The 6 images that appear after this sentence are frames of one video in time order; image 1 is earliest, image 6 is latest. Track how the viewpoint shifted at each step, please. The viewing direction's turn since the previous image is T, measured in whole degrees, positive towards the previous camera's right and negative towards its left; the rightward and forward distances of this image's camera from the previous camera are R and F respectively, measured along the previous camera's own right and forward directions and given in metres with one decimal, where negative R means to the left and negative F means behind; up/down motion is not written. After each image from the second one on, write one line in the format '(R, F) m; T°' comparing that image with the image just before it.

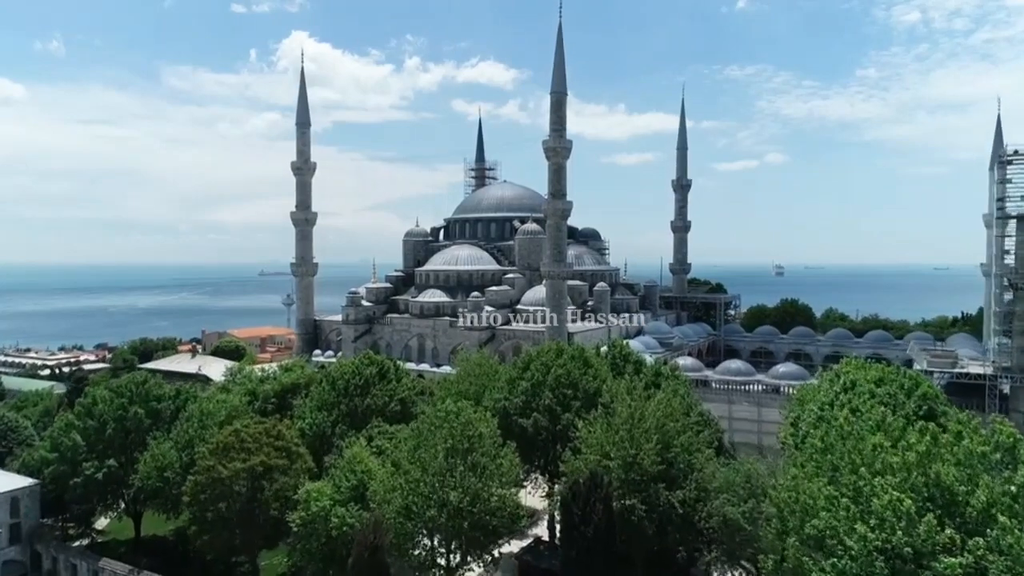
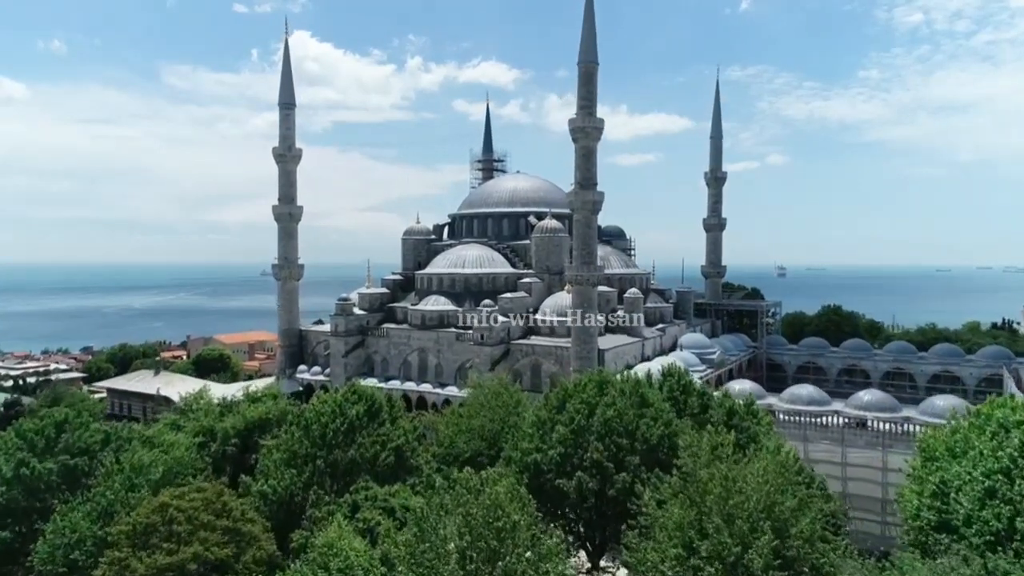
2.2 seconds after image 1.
(-0.8, +6.2) m; 0°
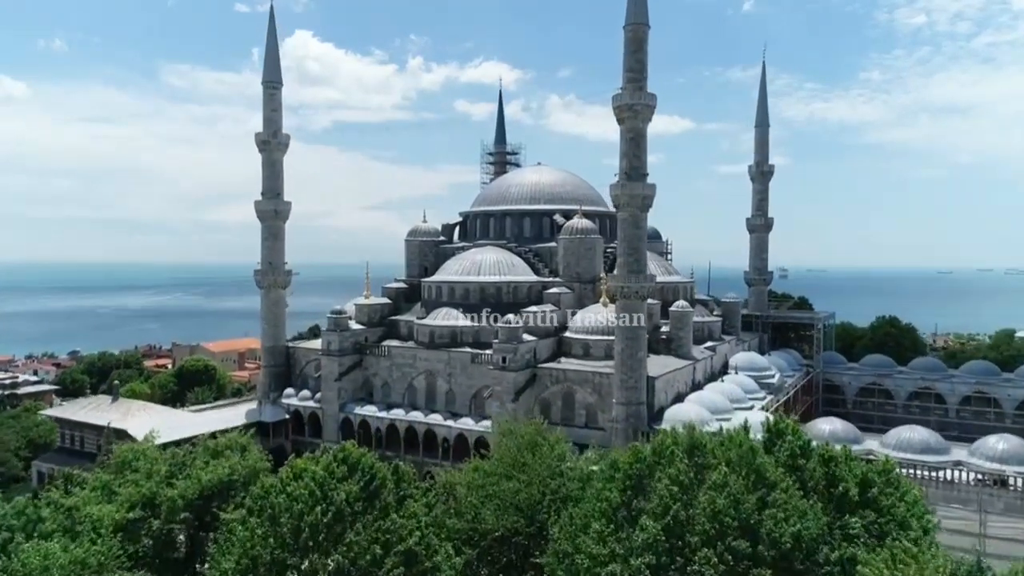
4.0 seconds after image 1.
(-1.1, +5.8) m; 0°
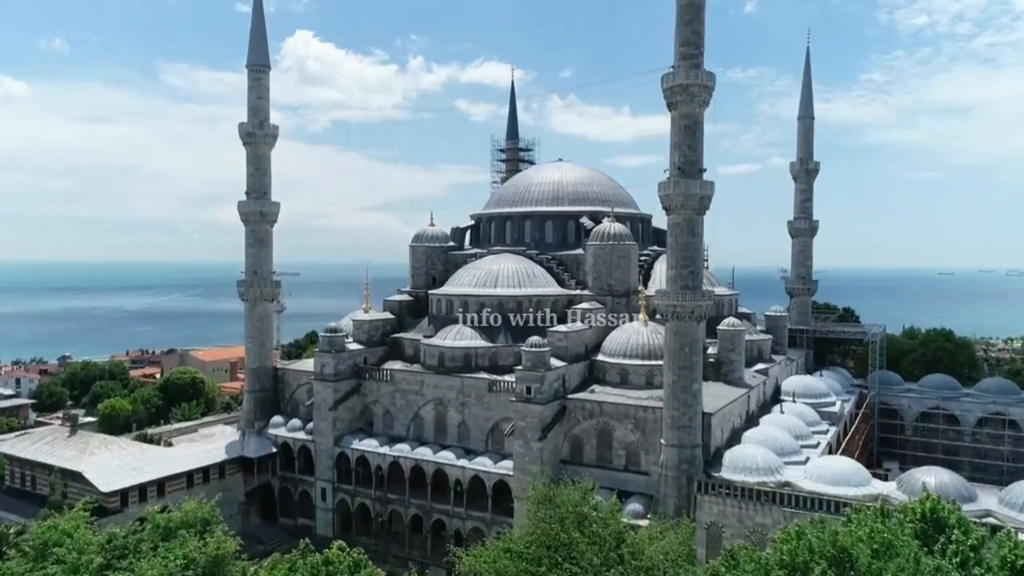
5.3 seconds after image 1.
(-0.9, +4.4) m; 0°
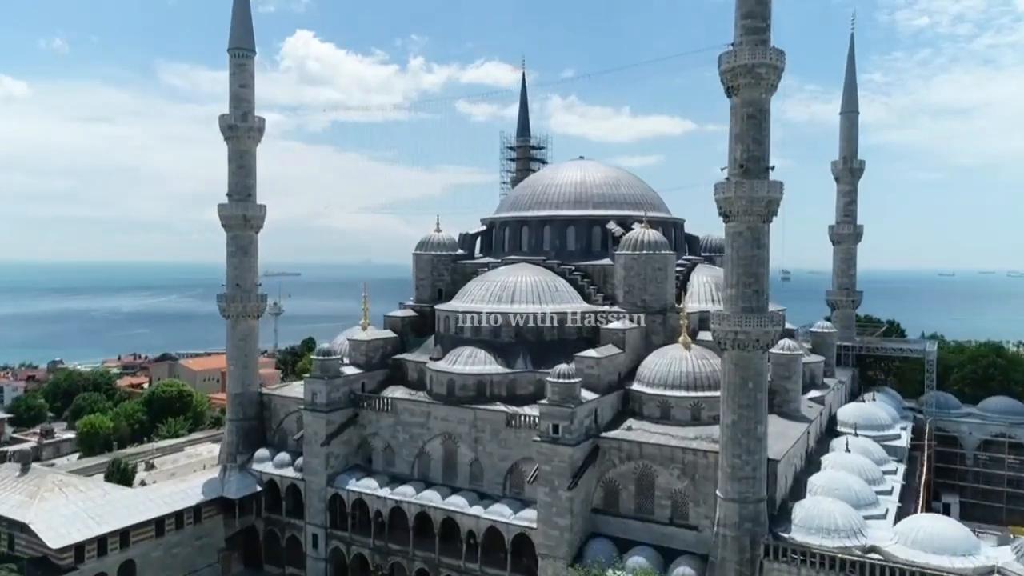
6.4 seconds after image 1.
(-0.7, +3.6) m; 0°
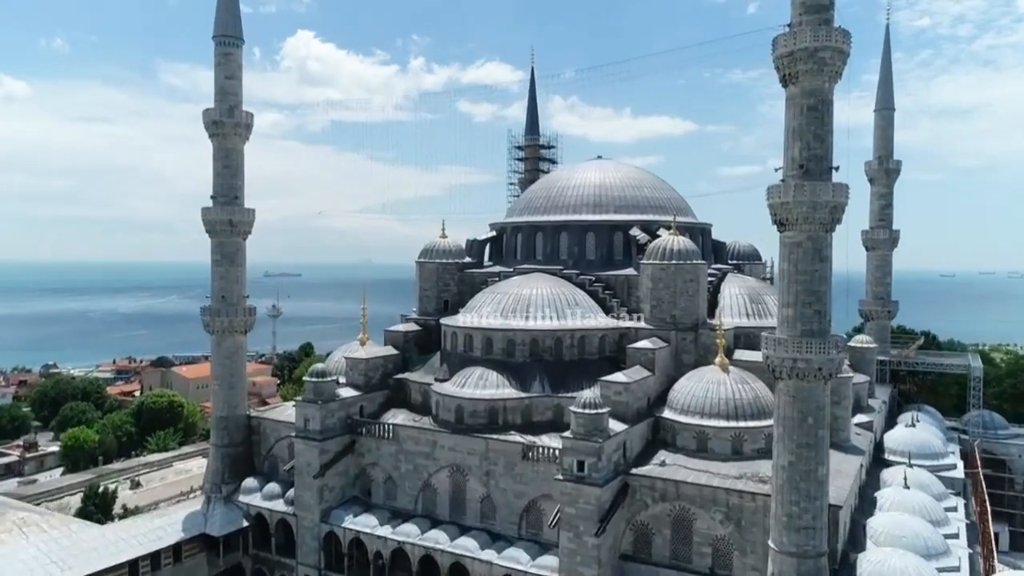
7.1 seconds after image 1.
(-0.5, +2.5) m; 0°
